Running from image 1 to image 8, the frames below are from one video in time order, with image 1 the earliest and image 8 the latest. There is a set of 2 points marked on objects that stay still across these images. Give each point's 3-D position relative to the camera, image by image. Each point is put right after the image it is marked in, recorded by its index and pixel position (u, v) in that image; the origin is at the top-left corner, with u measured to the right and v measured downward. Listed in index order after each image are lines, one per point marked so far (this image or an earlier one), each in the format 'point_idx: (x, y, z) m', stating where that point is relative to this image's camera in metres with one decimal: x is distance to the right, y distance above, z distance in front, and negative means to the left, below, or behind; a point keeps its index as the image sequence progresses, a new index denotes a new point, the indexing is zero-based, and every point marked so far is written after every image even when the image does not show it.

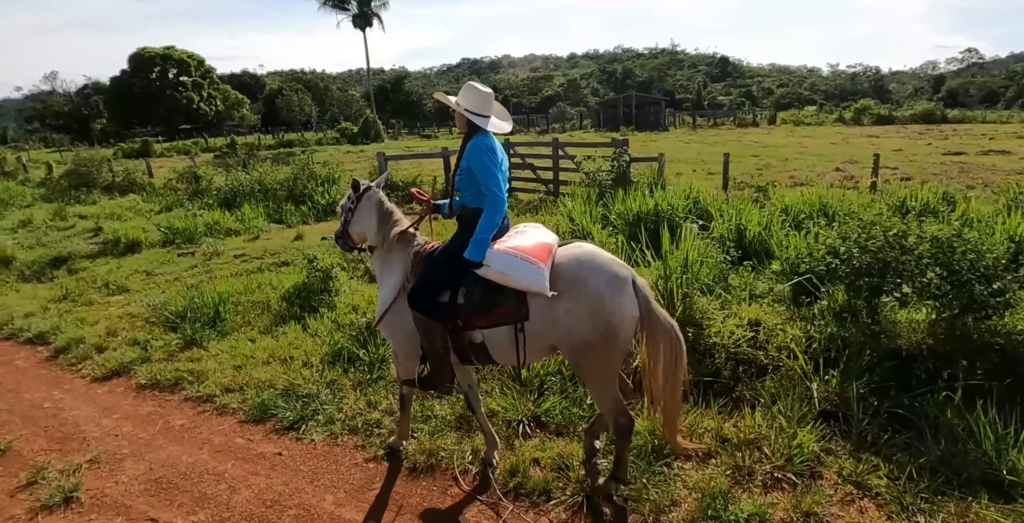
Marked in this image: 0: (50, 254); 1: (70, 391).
0: (-8.9, +0.1, +11.2) m
1: (-4.2, -1.2, +5.5) m
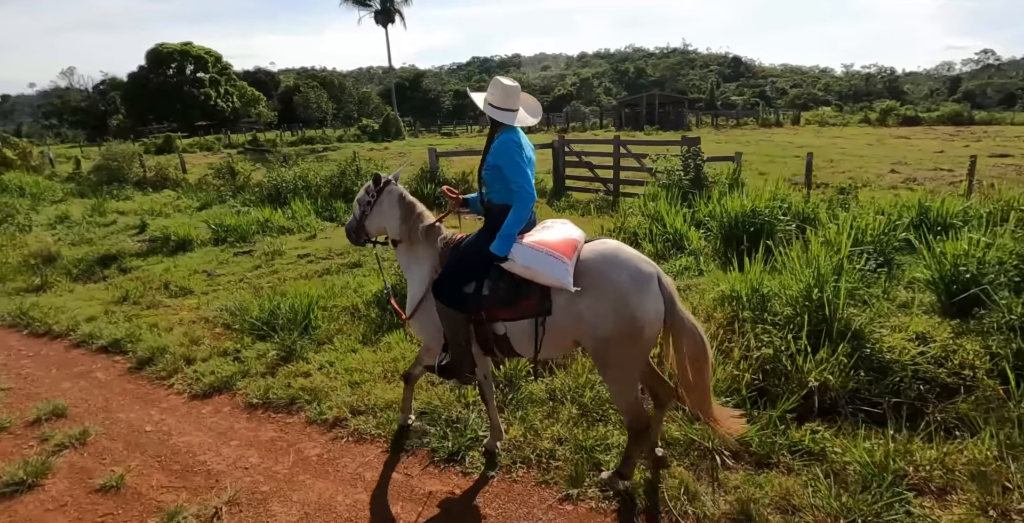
0: (-7.5, +0.2, +10.5) m
1: (-2.8, -1.2, +4.8) m
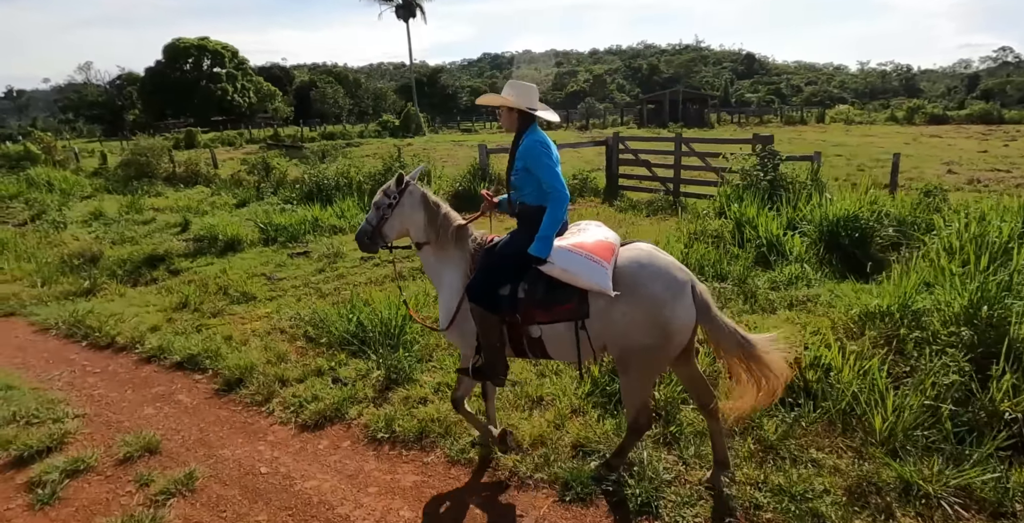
0: (-6.2, +0.1, +9.8) m
1: (-1.6, -1.3, +4.1) m
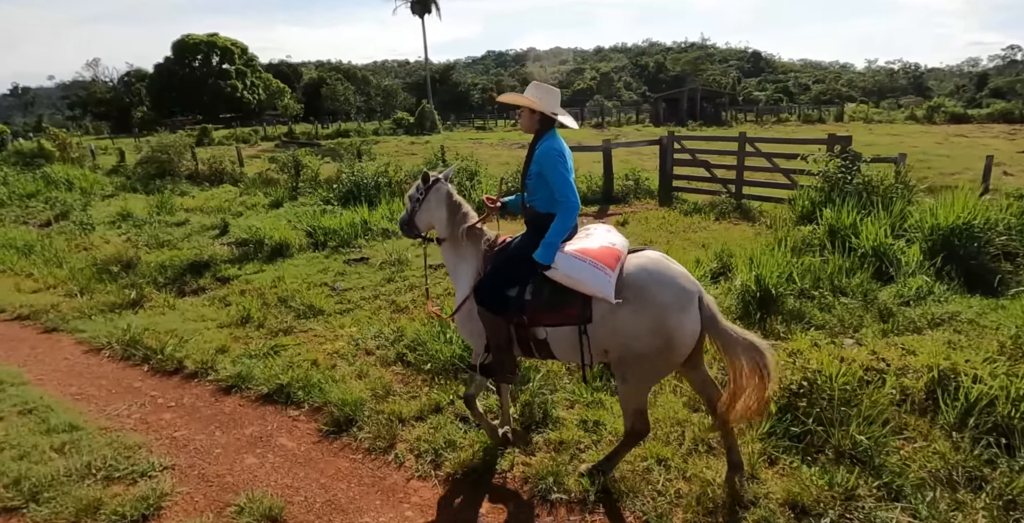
0: (-5.1, 0.0, +9.0) m
1: (-0.5, -1.4, +3.3) m
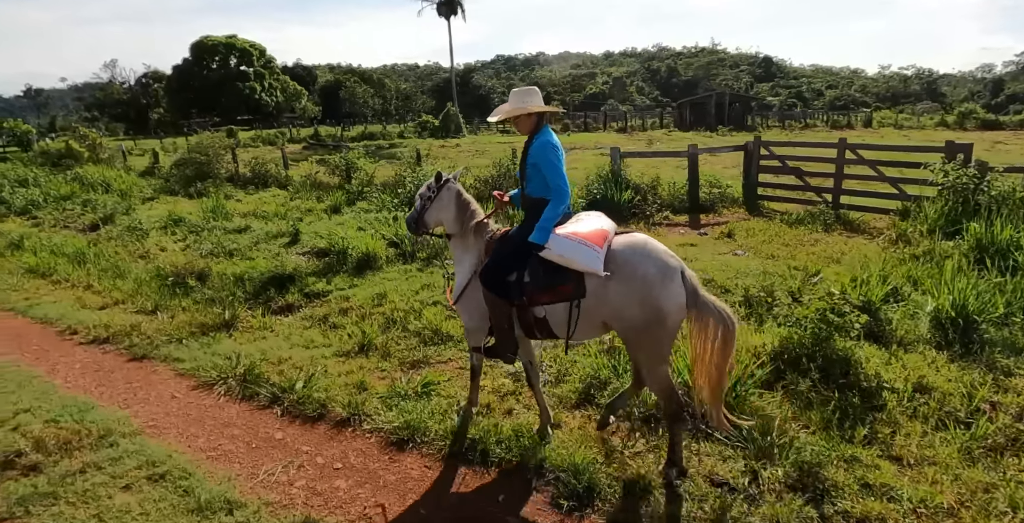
0: (-3.5, -0.1, +8.0) m
1: (+1.1, -1.6, +2.3) m
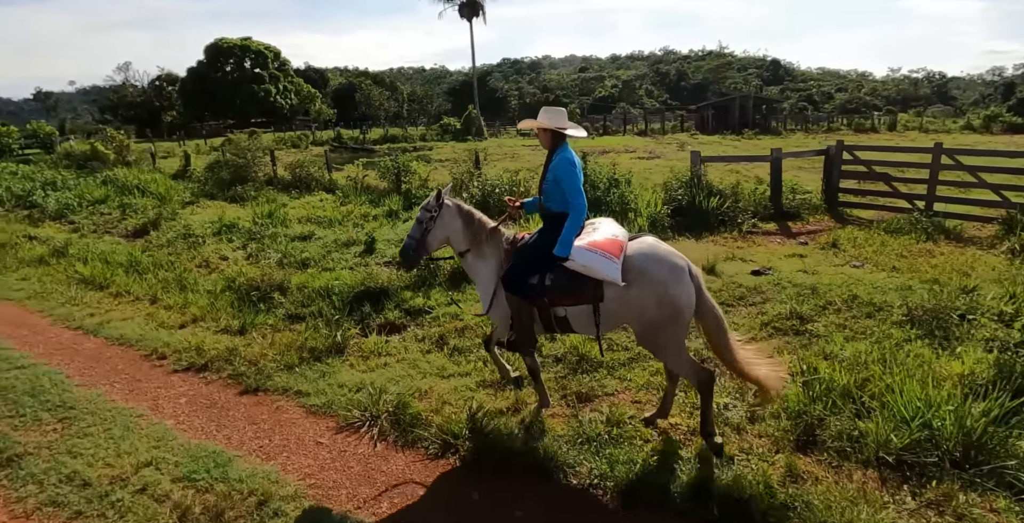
0: (-2.0, -0.3, +7.2) m
1: (+2.6, -1.7, +1.5) m
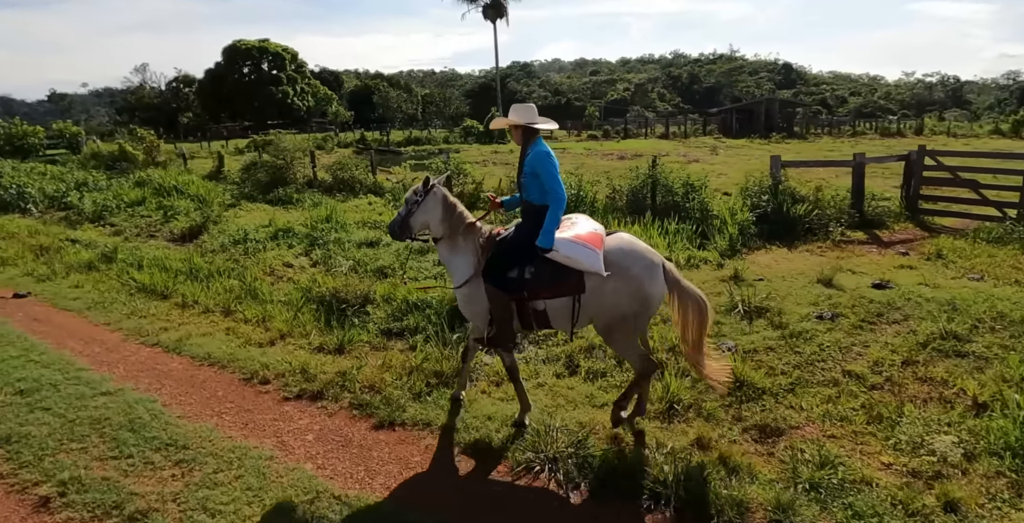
0: (-0.8, -0.4, +6.6) m
1: (+3.8, -1.7, +0.8) m
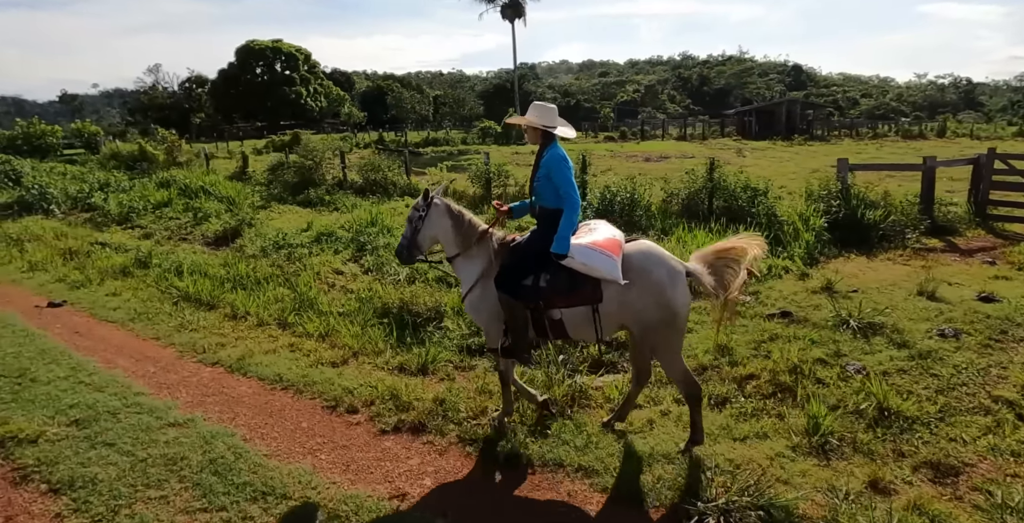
0: (0.0, -0.4, +6.0) m
1: (+4.6, -1.8, +0.2) m
